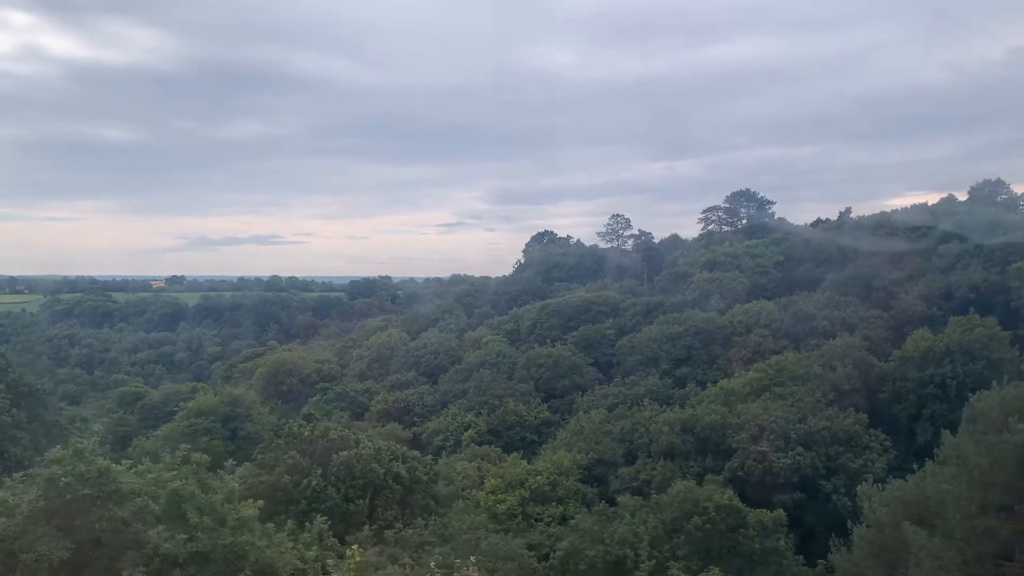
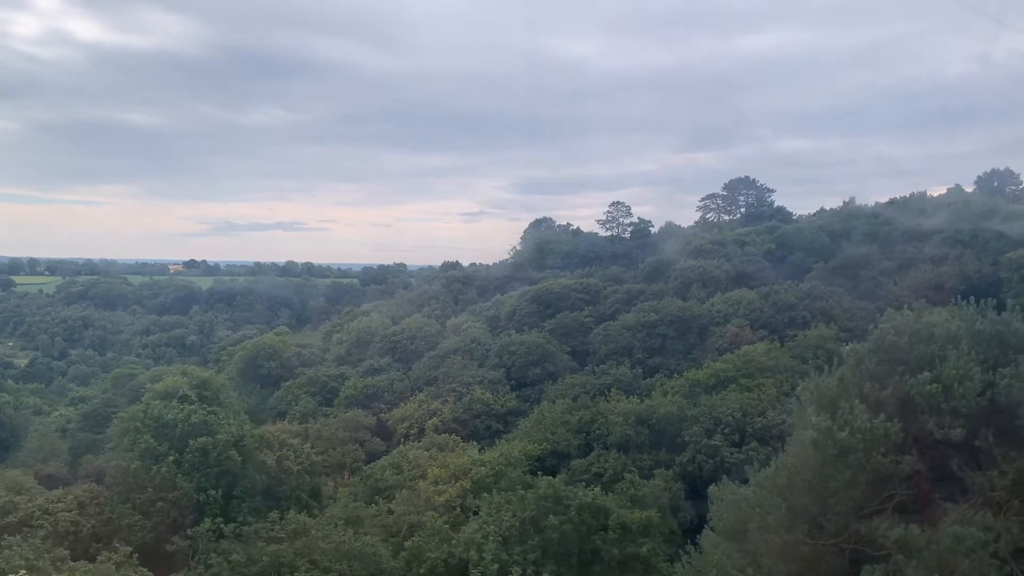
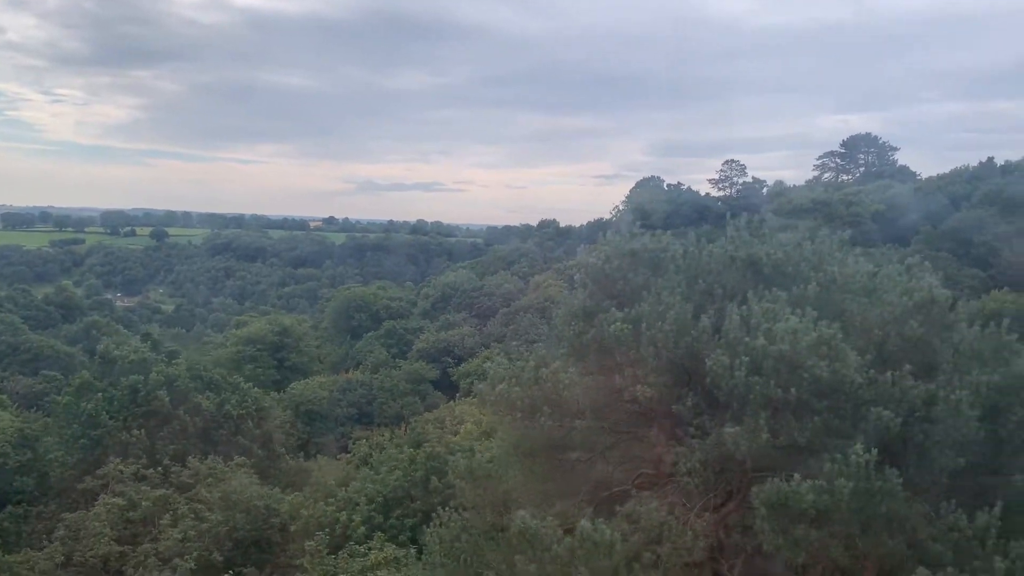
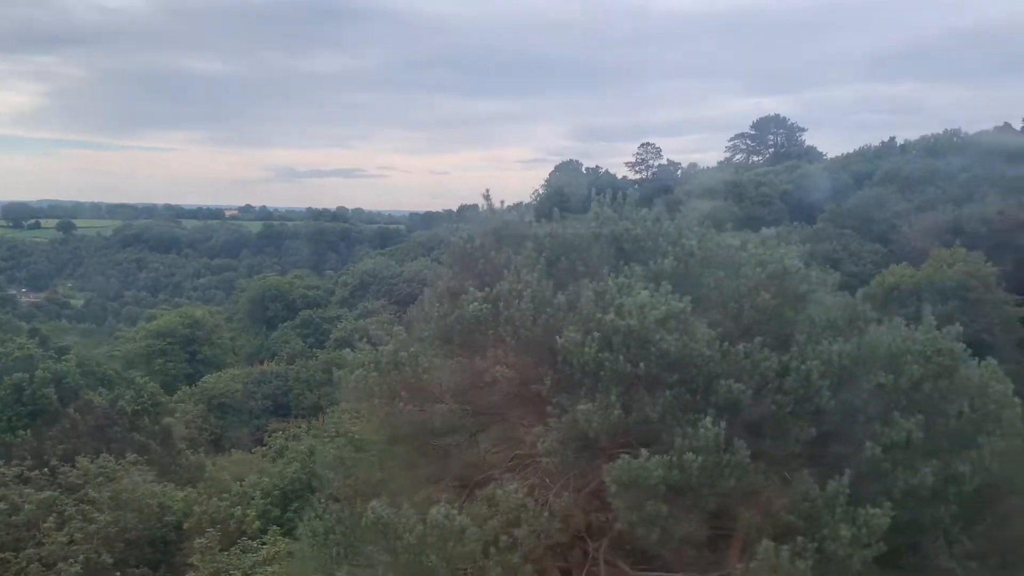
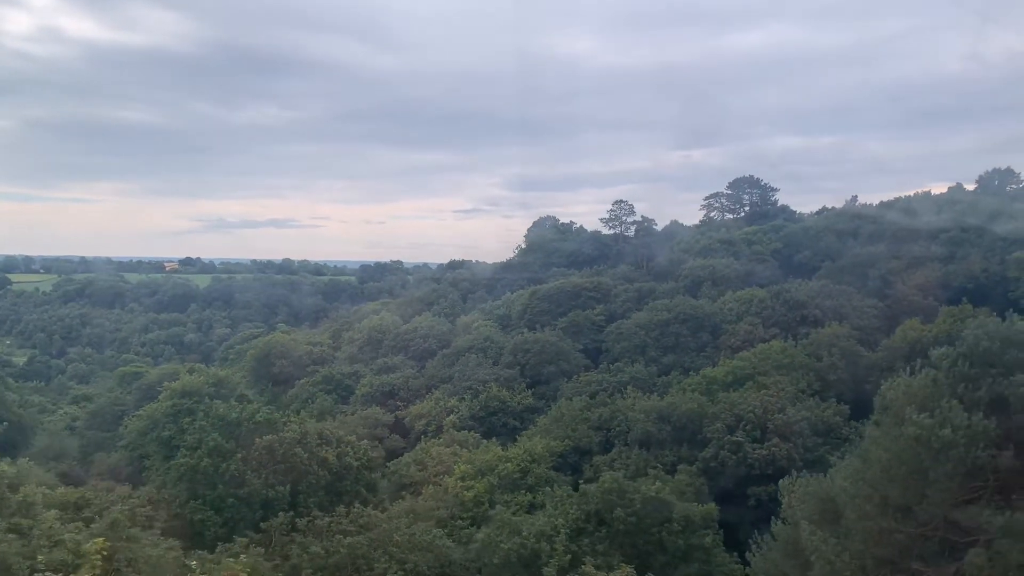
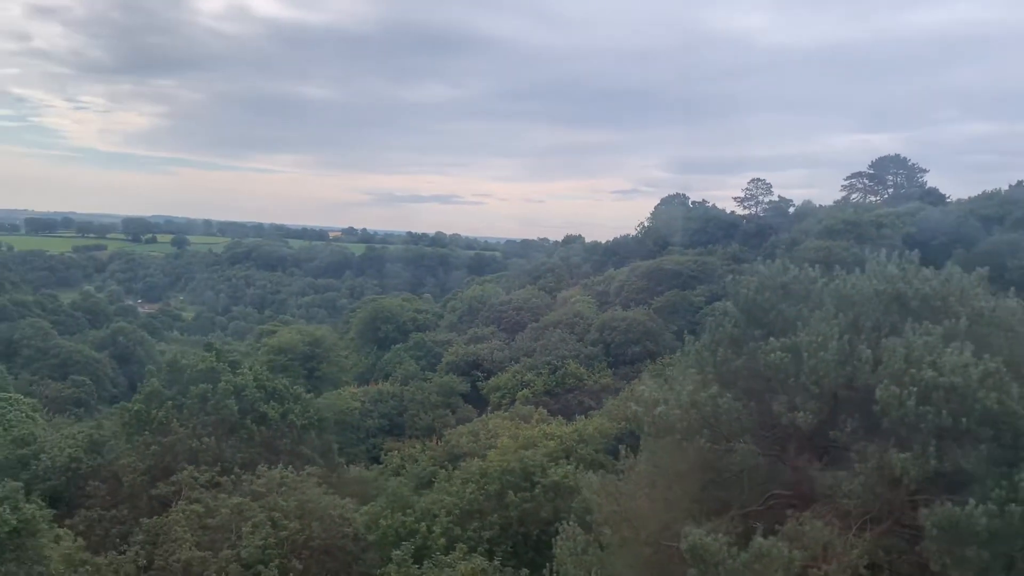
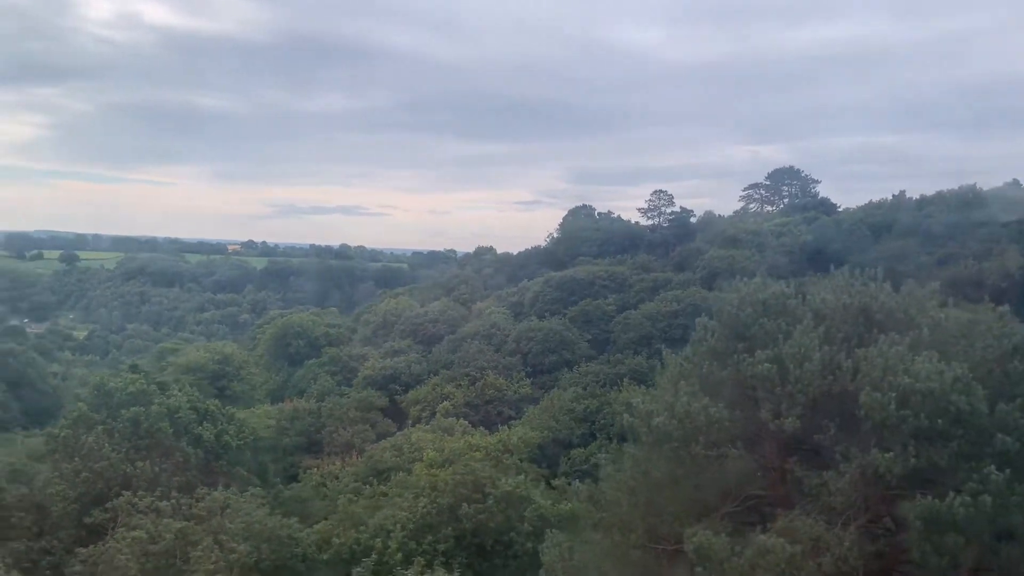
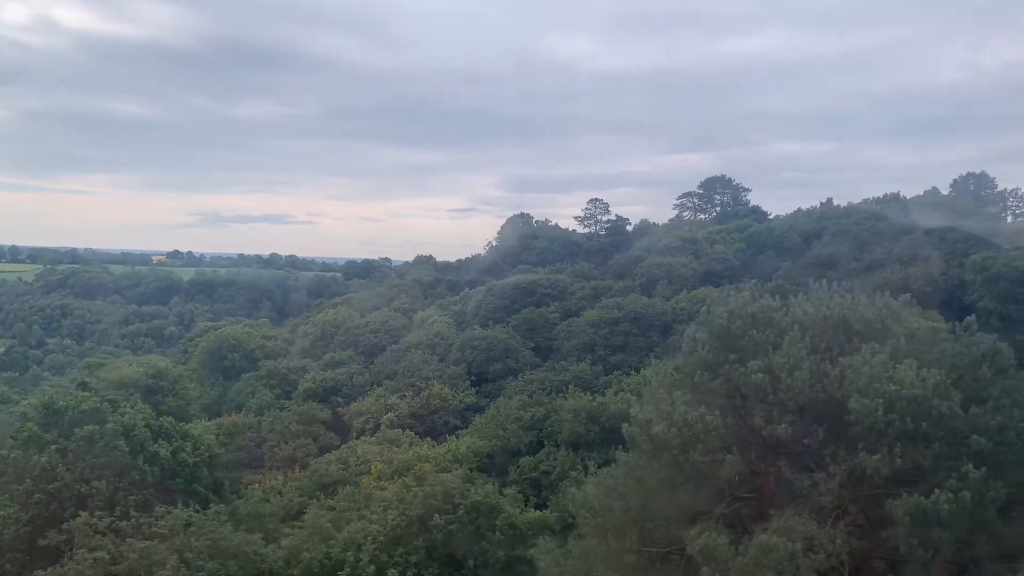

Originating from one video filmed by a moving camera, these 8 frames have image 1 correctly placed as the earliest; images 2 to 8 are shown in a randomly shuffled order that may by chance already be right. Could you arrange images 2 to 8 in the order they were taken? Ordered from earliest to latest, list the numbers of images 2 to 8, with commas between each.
5, 2, 8, 7, 6, 3, 4
